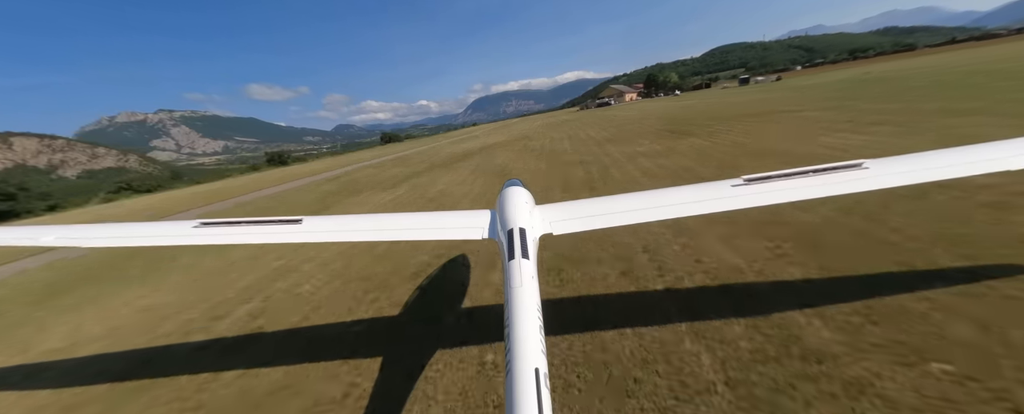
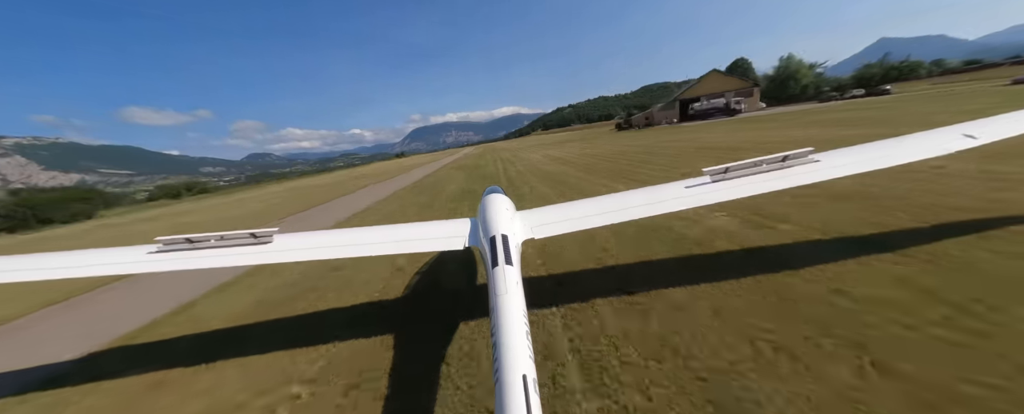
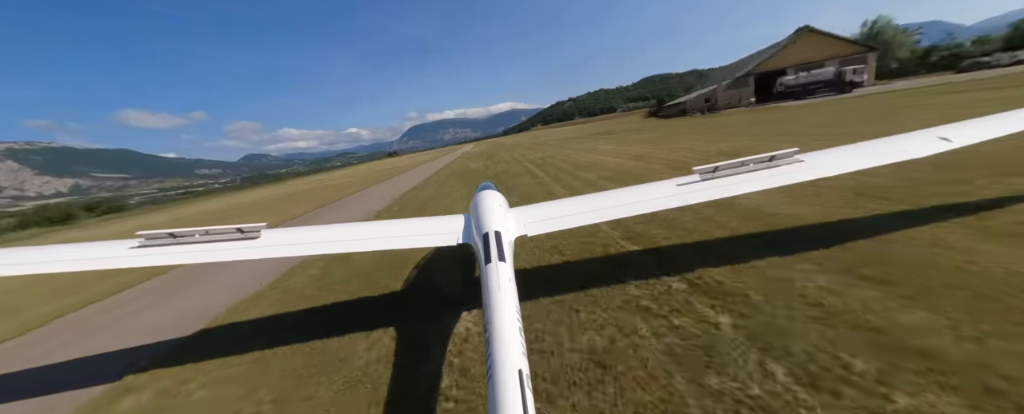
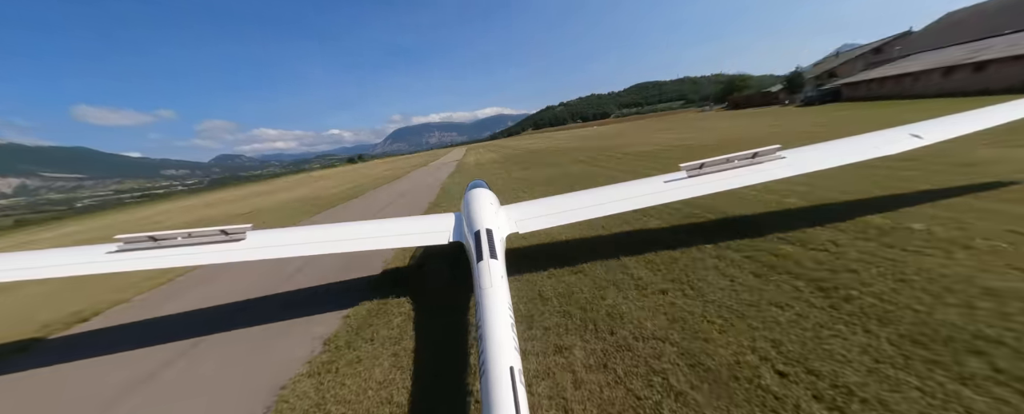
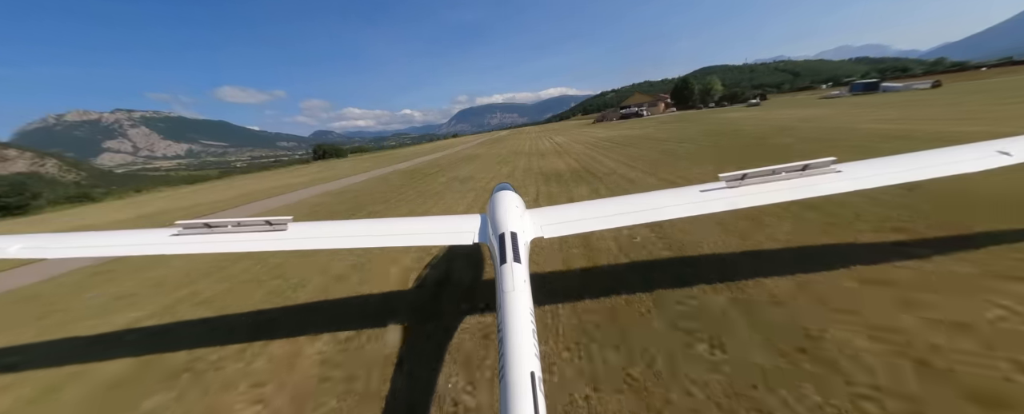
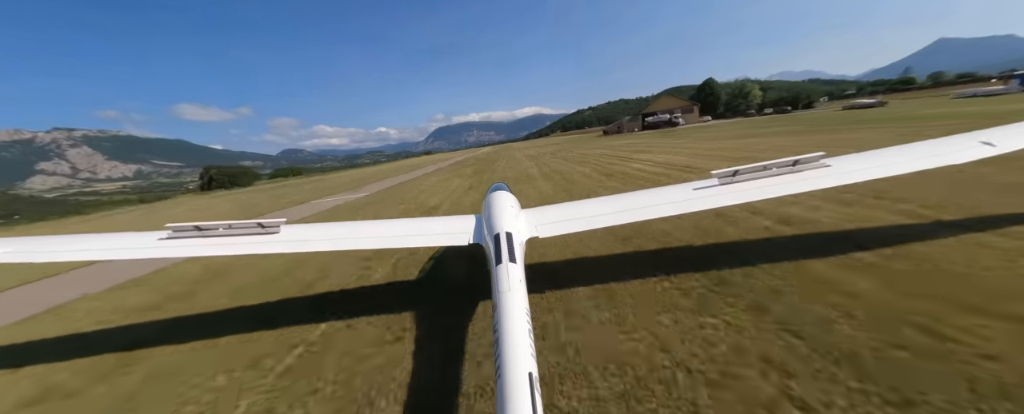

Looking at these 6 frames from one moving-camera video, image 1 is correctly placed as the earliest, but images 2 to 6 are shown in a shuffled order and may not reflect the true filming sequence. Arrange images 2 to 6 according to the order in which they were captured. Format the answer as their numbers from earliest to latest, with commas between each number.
5, 6, 2, 3, 4
